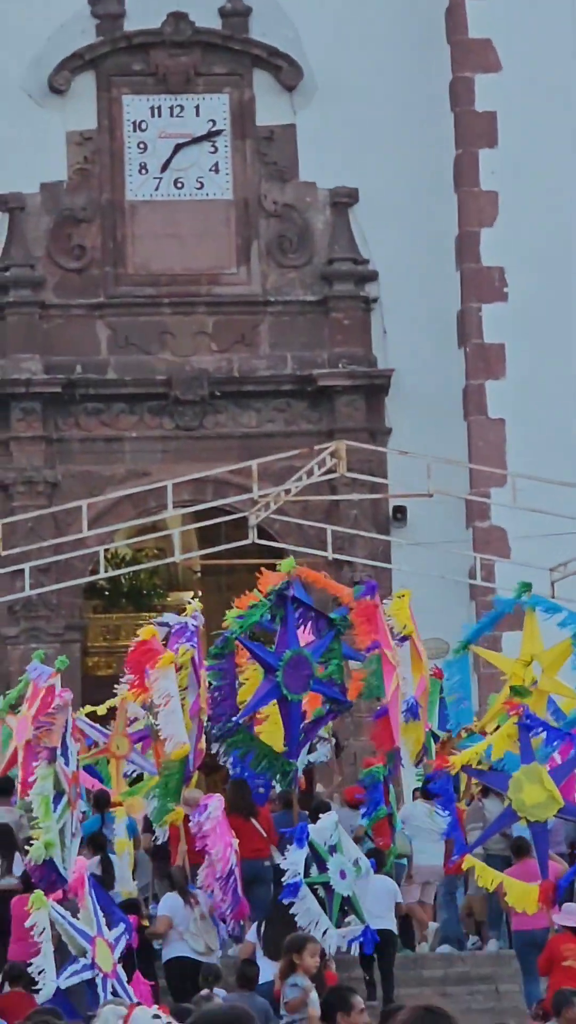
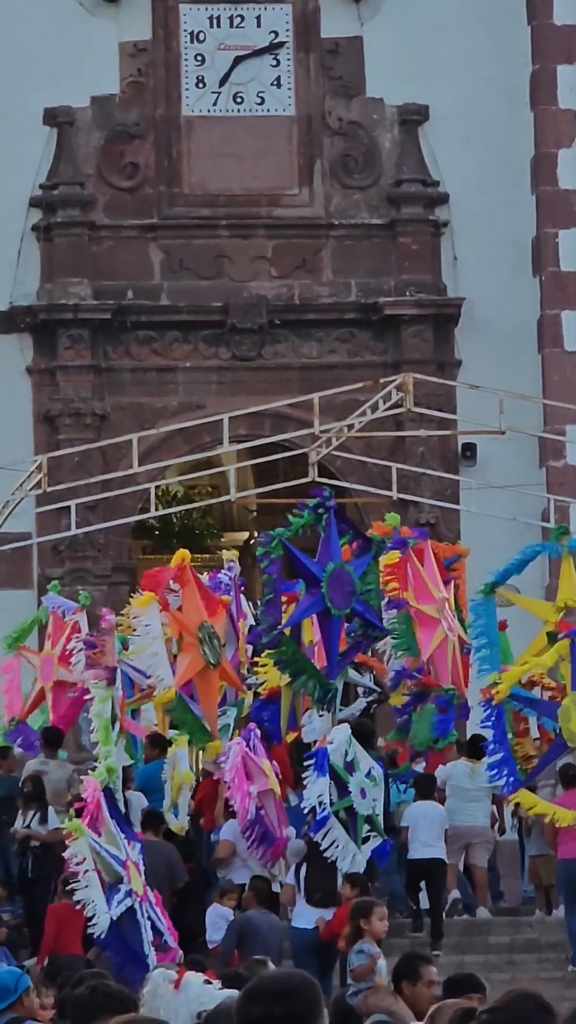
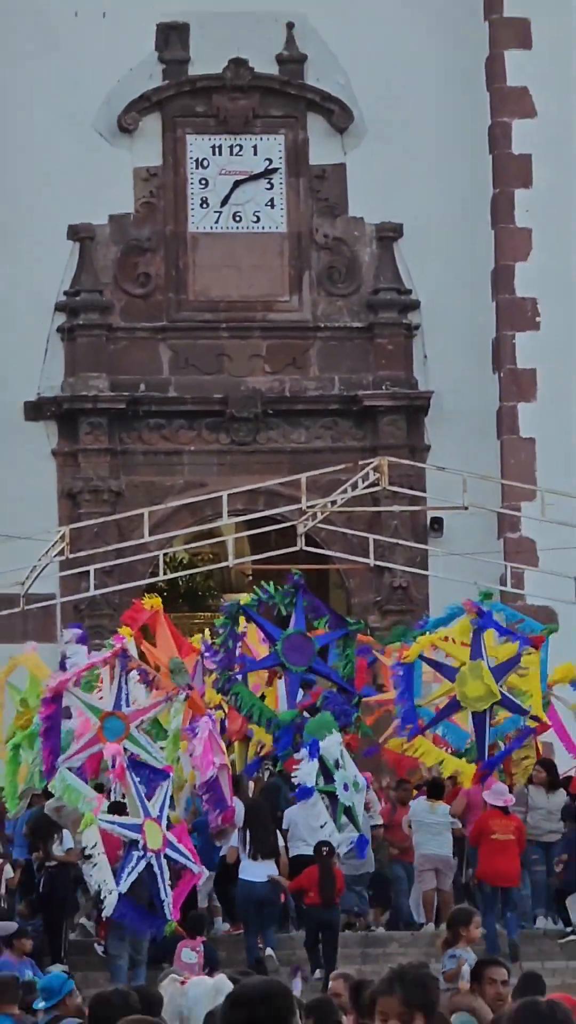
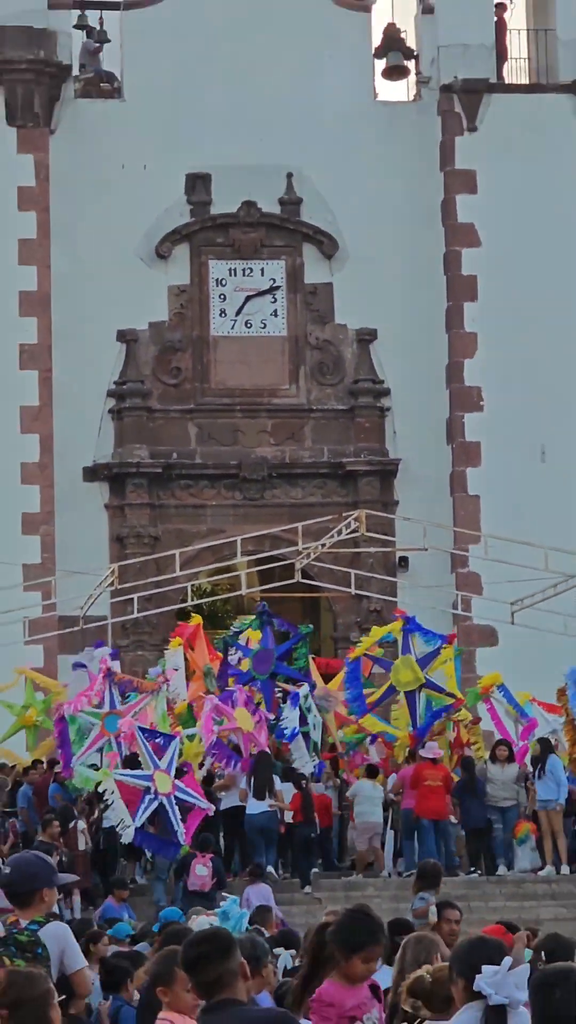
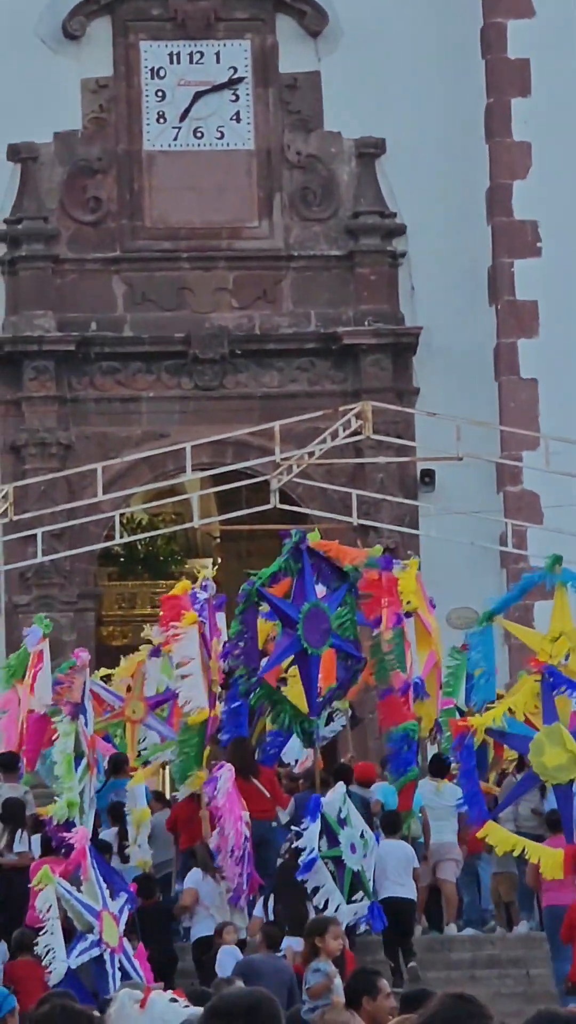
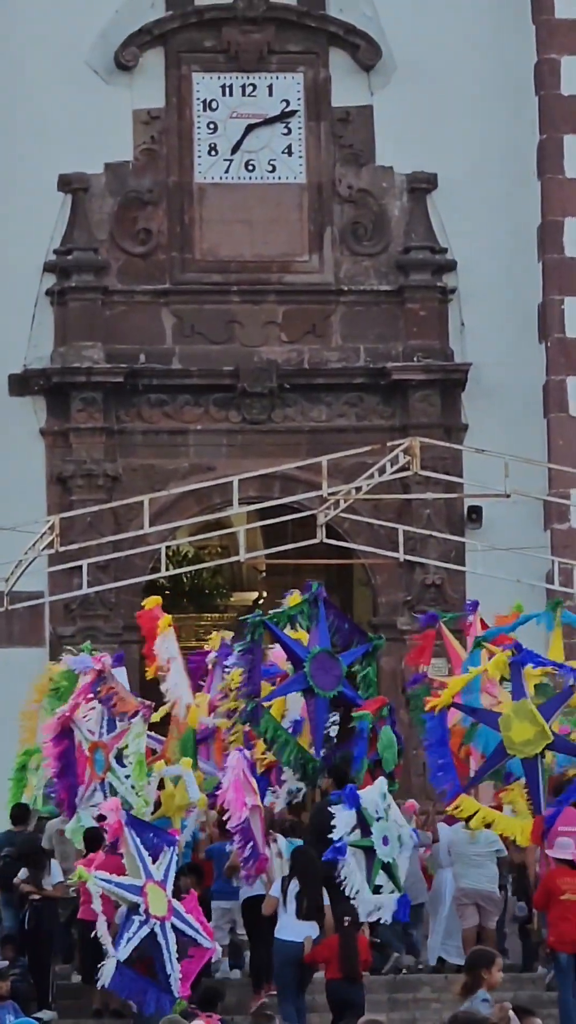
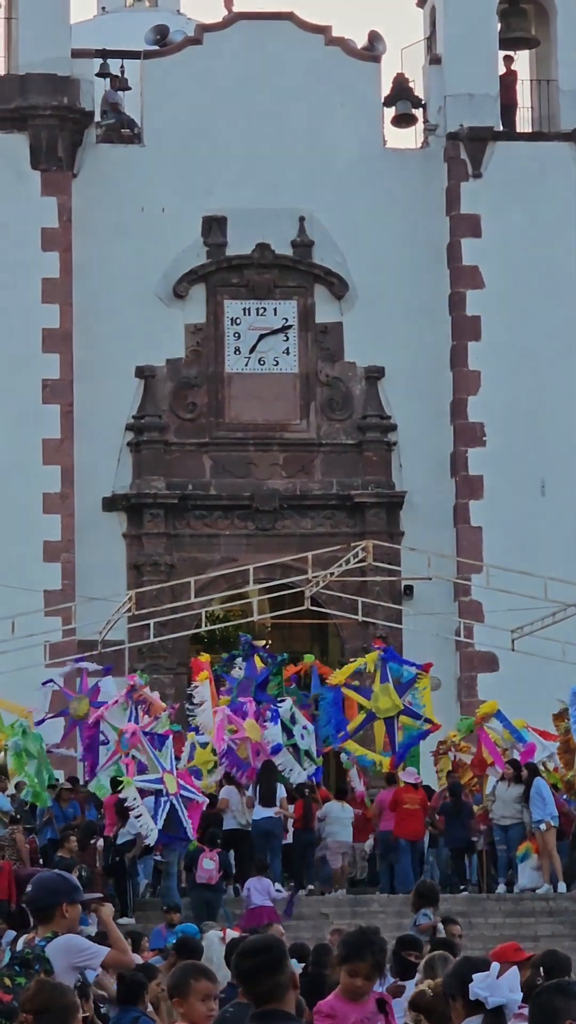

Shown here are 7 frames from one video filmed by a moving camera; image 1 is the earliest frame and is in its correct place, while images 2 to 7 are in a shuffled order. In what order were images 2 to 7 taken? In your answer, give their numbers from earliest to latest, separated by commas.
5, 2, 6, 3, 4, 7
